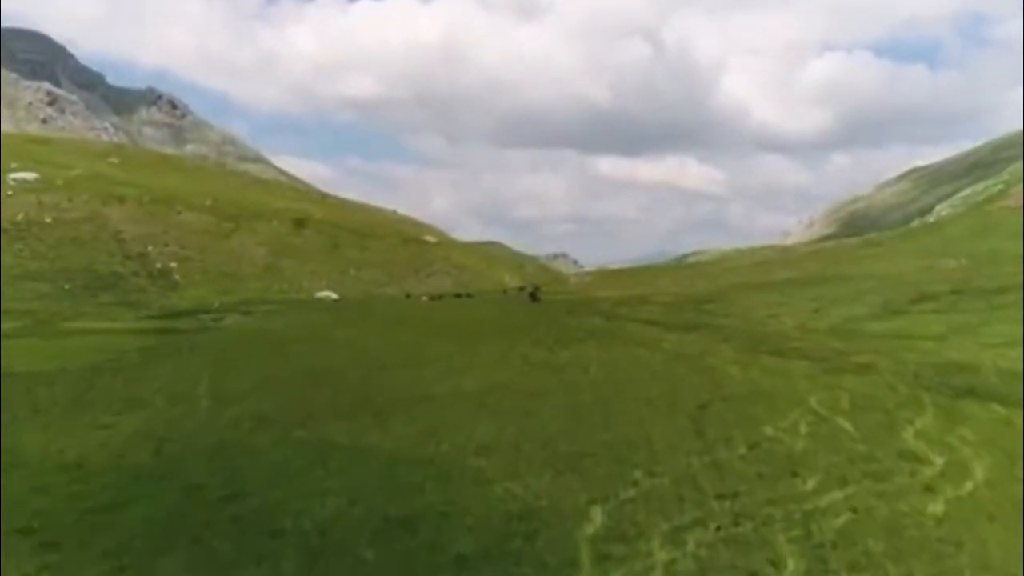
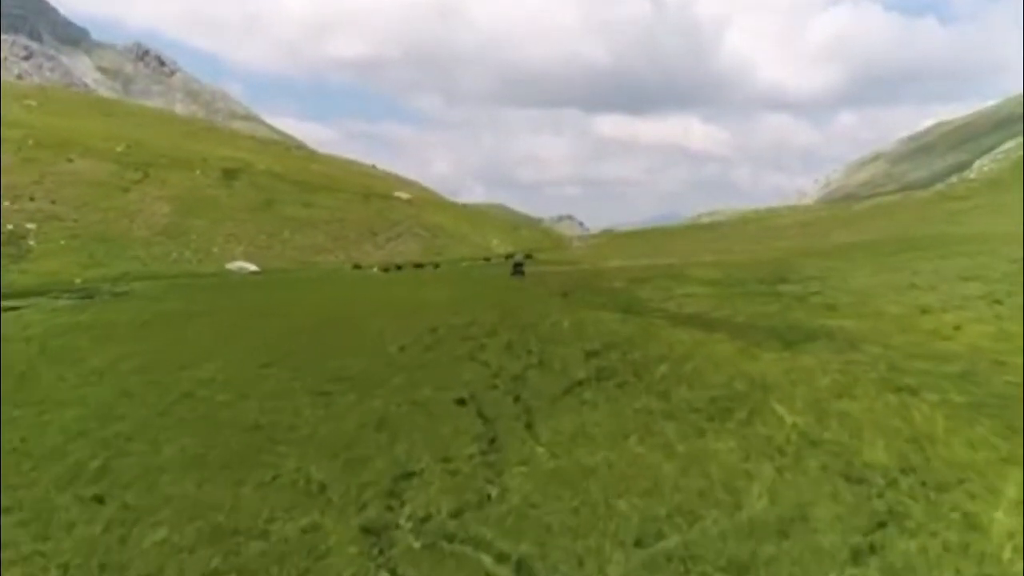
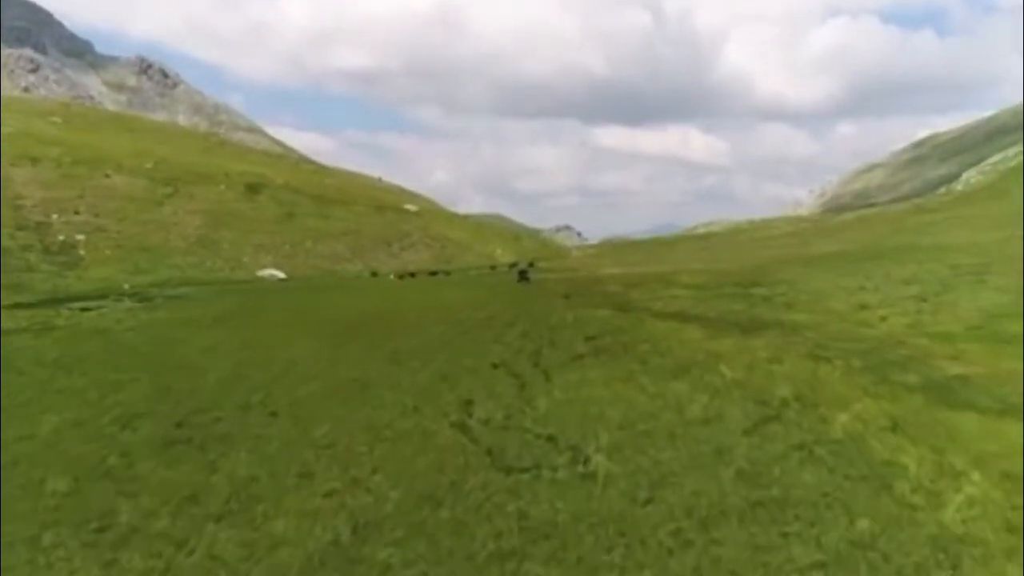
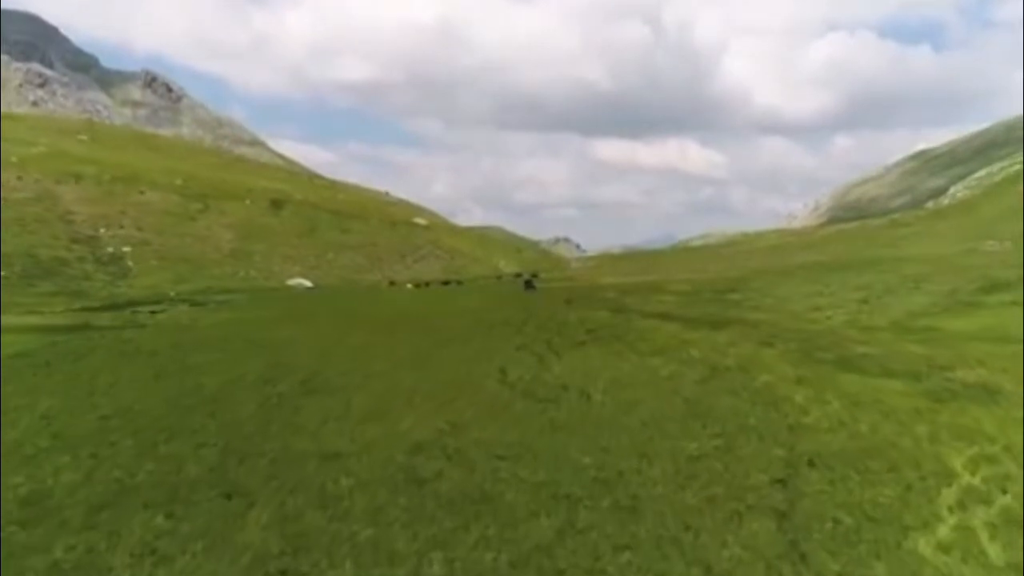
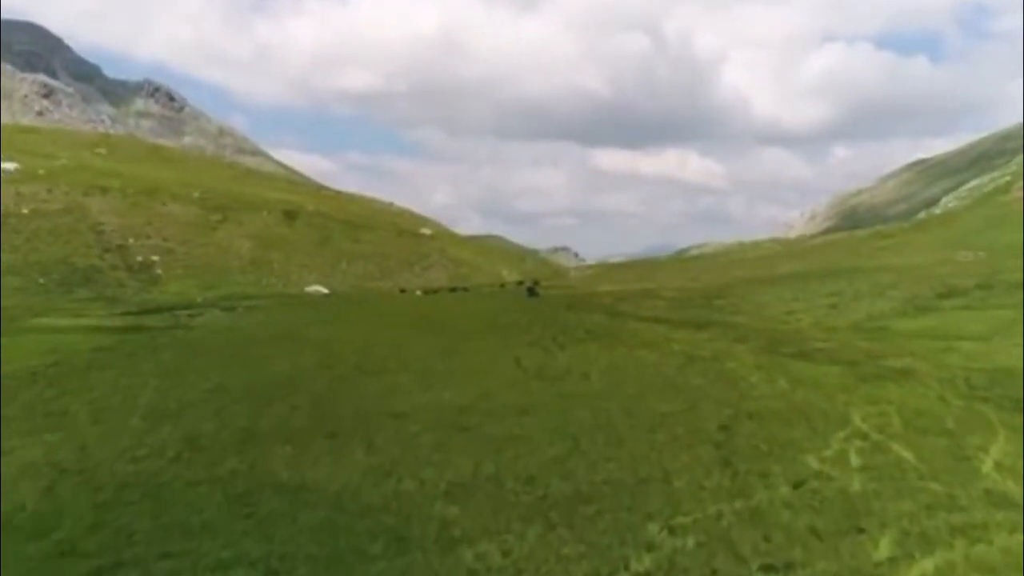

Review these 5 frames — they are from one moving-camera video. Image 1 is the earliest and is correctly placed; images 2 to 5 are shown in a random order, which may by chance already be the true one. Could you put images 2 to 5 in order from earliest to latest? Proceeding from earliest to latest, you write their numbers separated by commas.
5, 4, 3, 2
